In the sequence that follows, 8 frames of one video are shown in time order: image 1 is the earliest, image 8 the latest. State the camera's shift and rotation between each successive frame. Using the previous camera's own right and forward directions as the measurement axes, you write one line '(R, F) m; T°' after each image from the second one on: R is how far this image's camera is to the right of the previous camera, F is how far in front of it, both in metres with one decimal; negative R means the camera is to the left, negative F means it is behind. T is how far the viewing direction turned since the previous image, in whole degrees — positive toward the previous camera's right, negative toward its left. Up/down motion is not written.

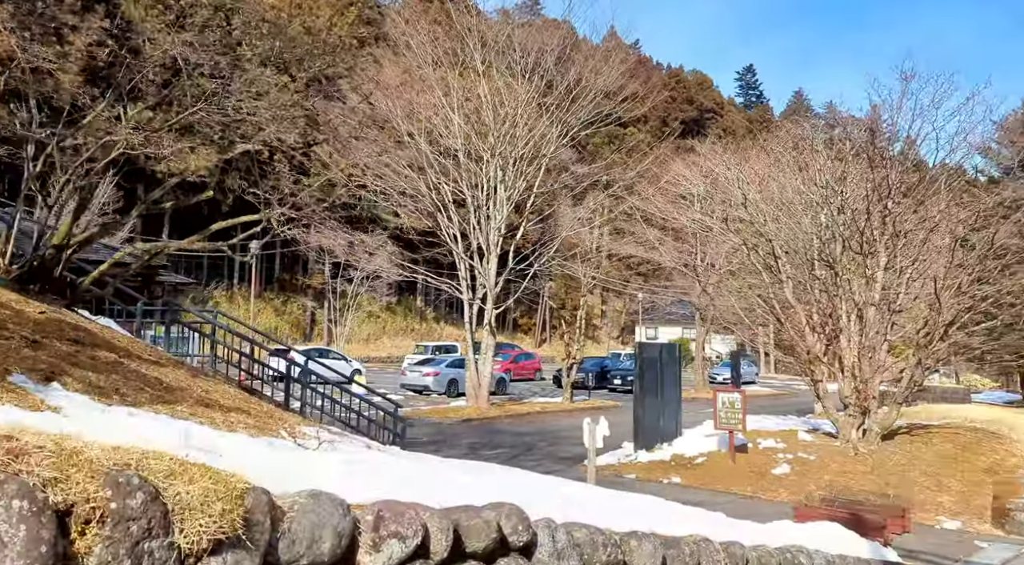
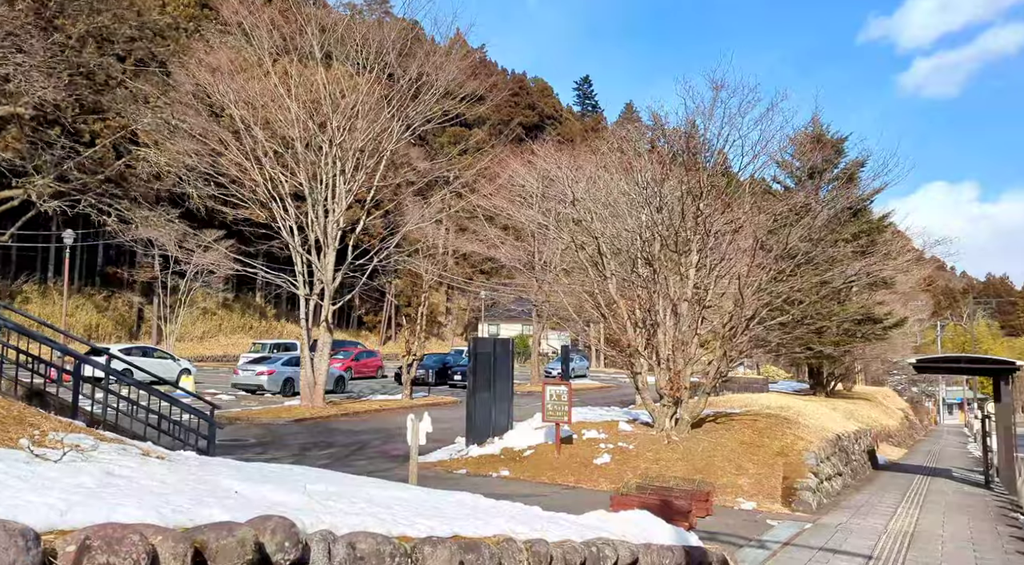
(+0.1, 0.0) m; +11°
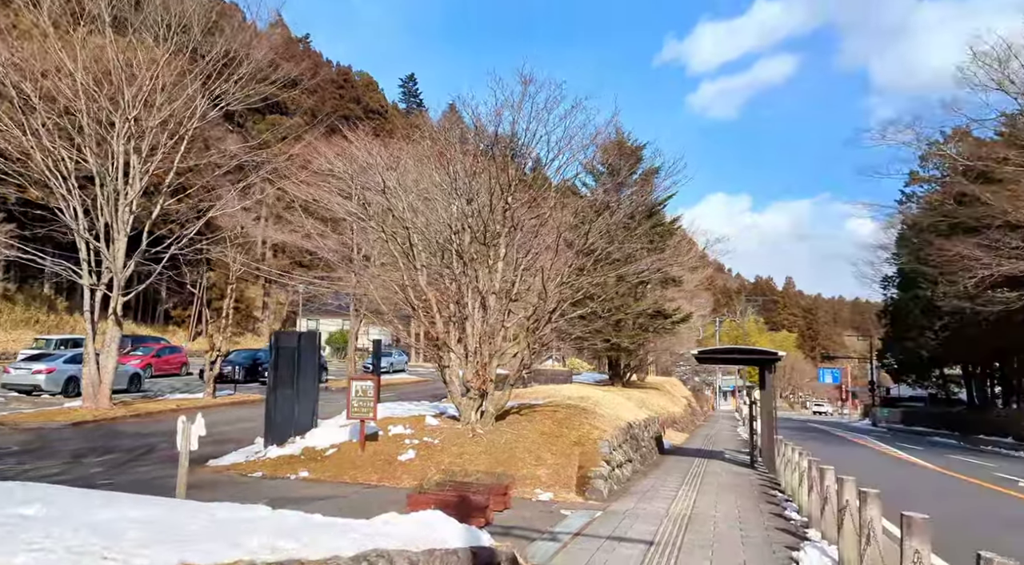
(+0.1, +0.1) m; +13°
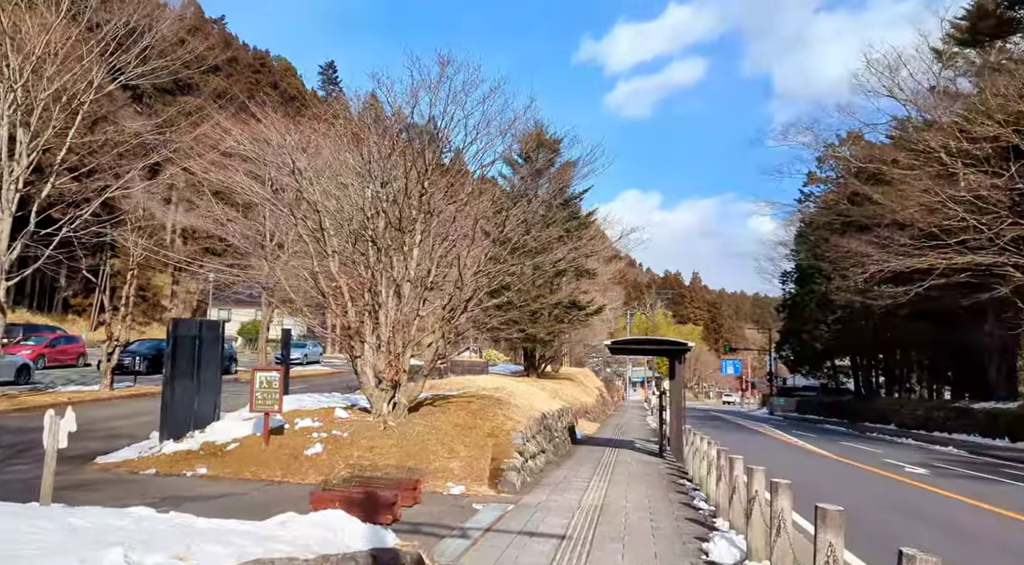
(0.0, +0.1) m; +6°
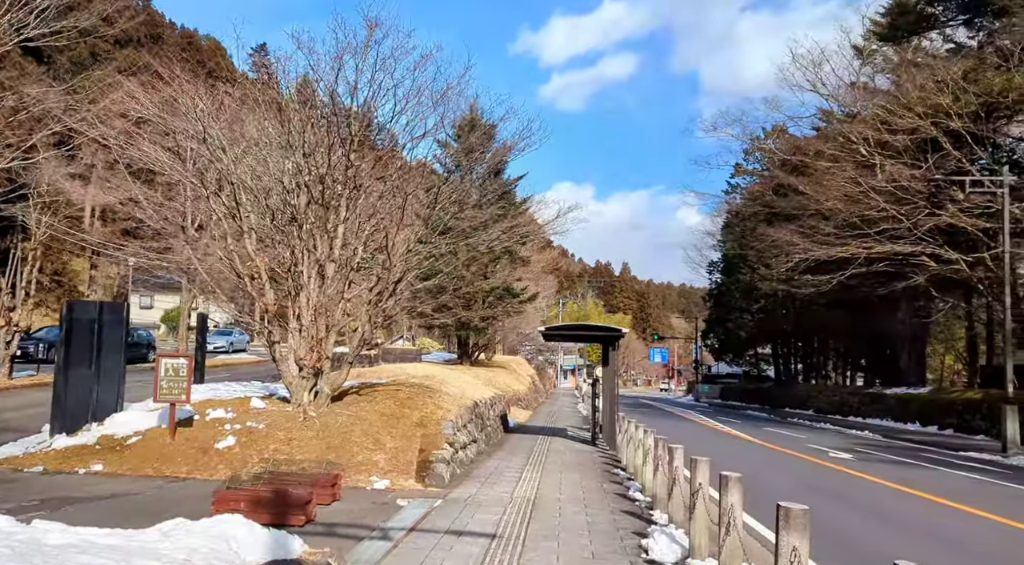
(0.0, +0.3) m; +5°
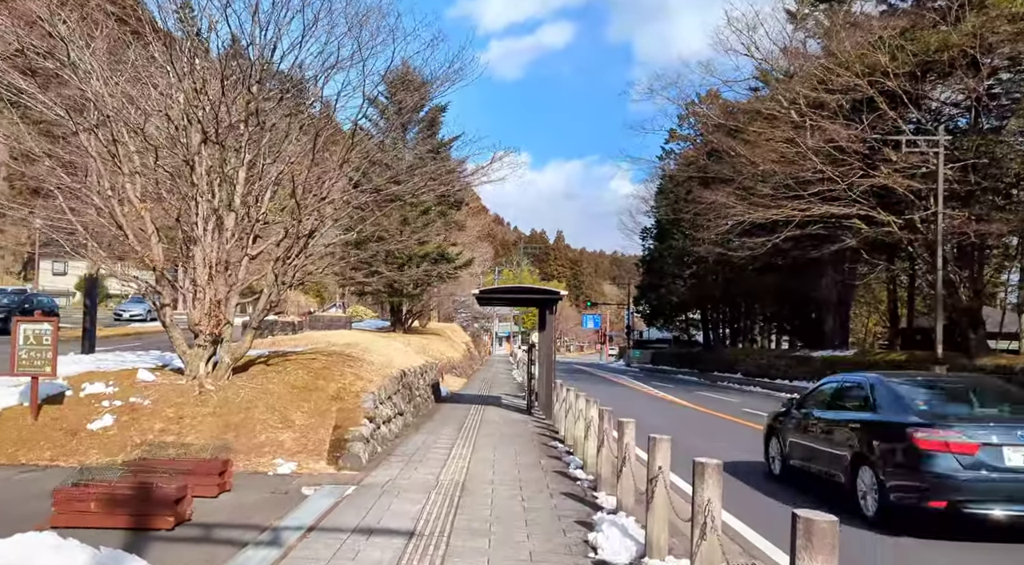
(+0.1, +0.6) m; +5°
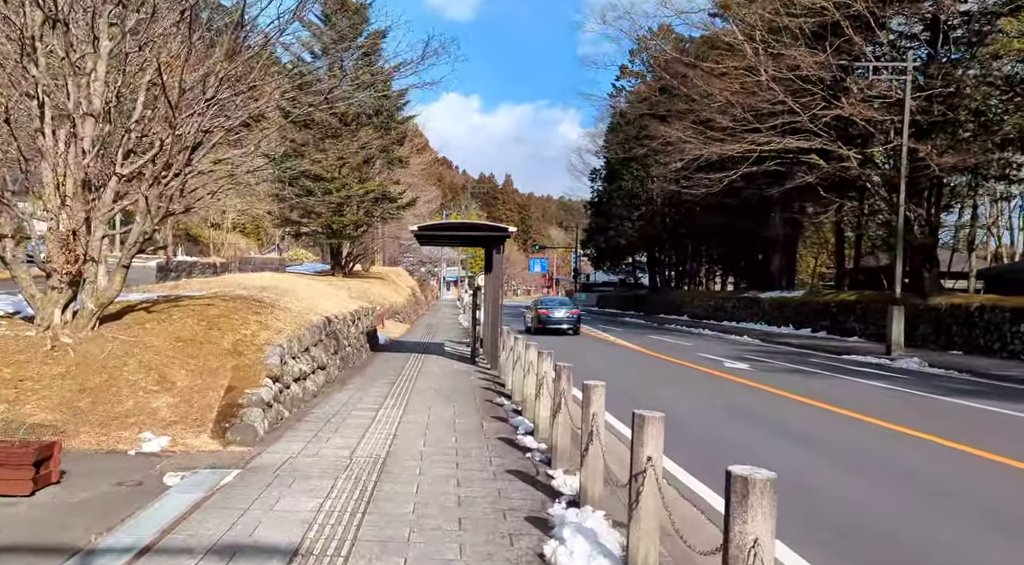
(+0.1, +0.9) m; +4°
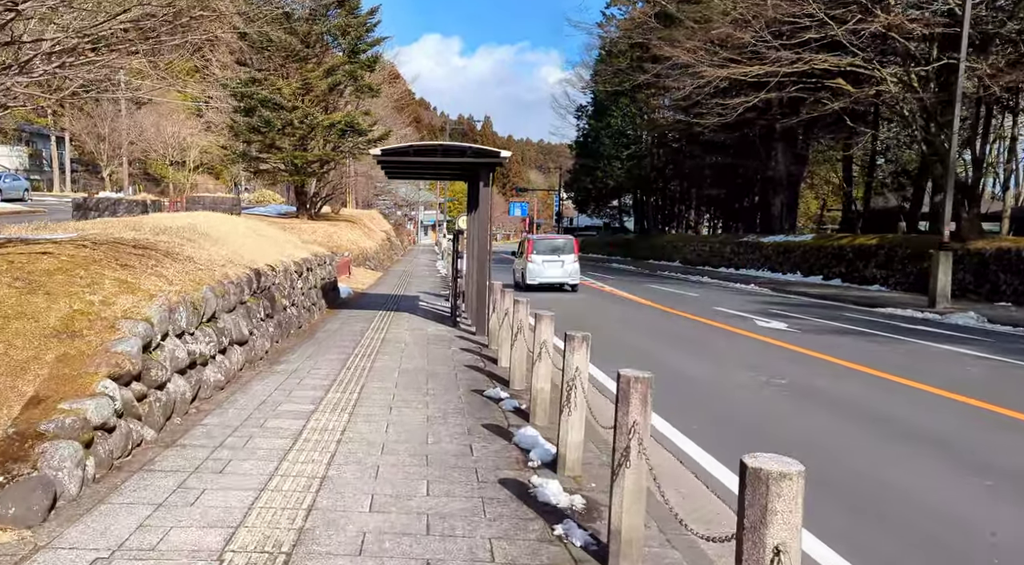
(-0.1, +1.7) m; +2°
